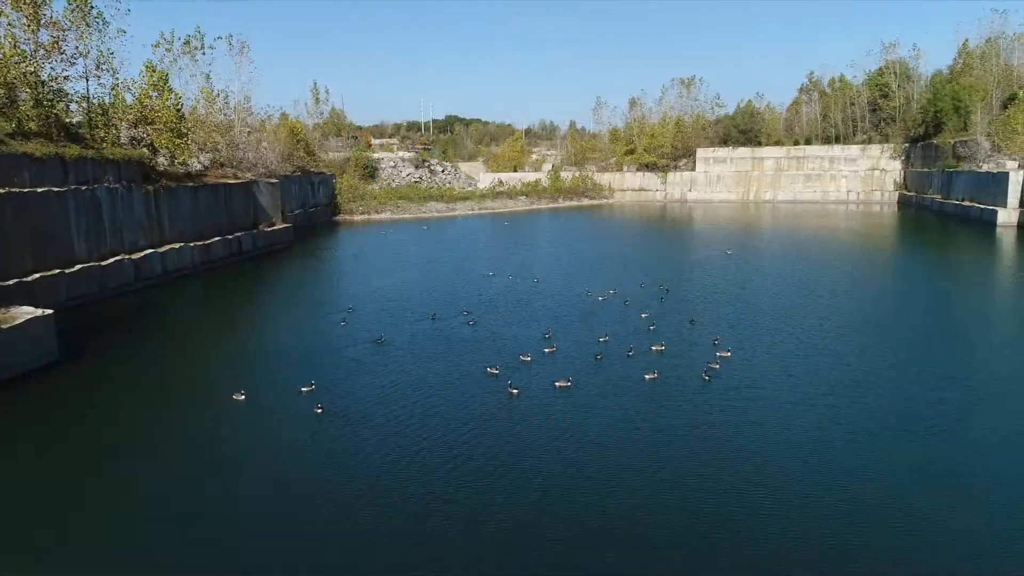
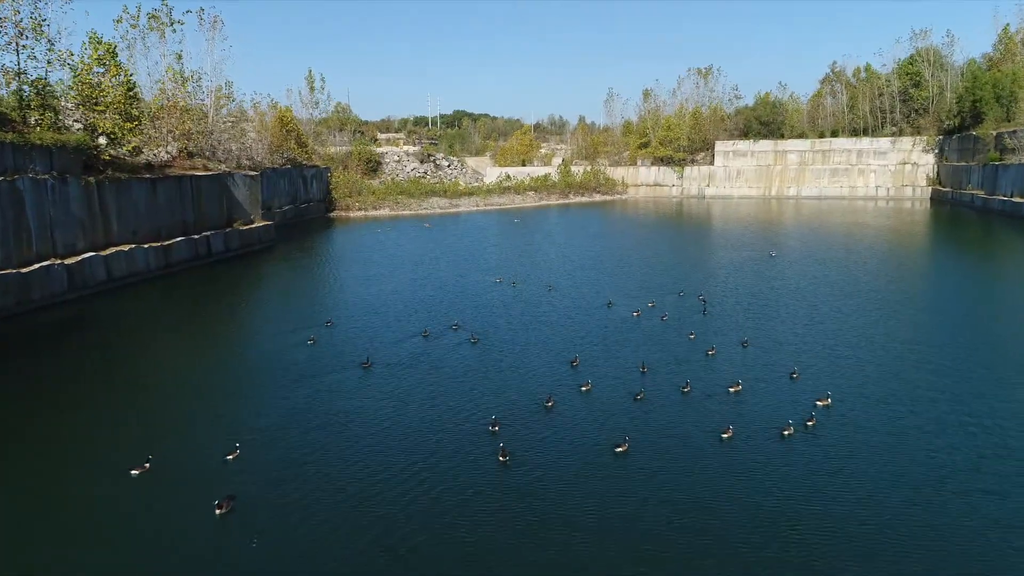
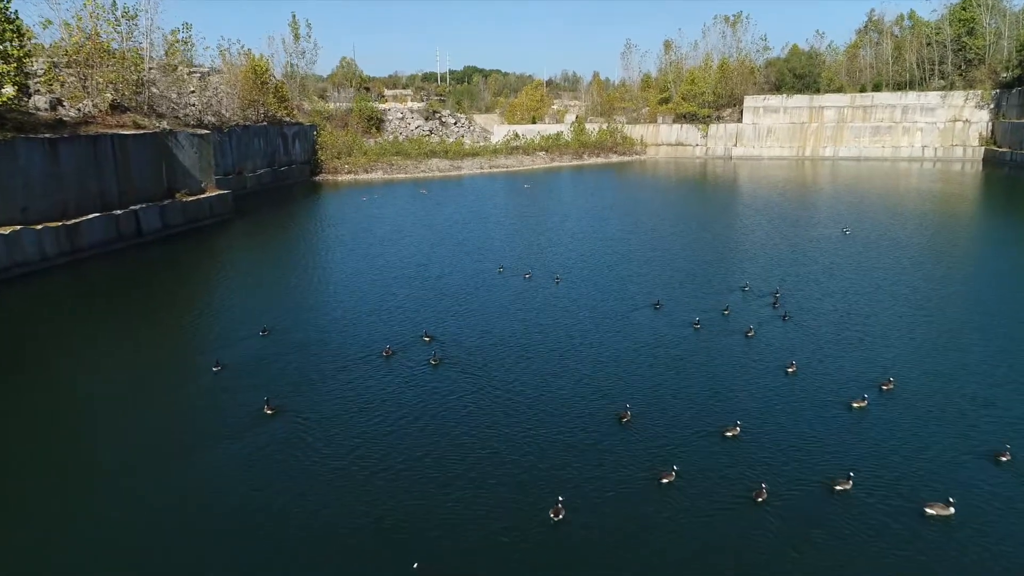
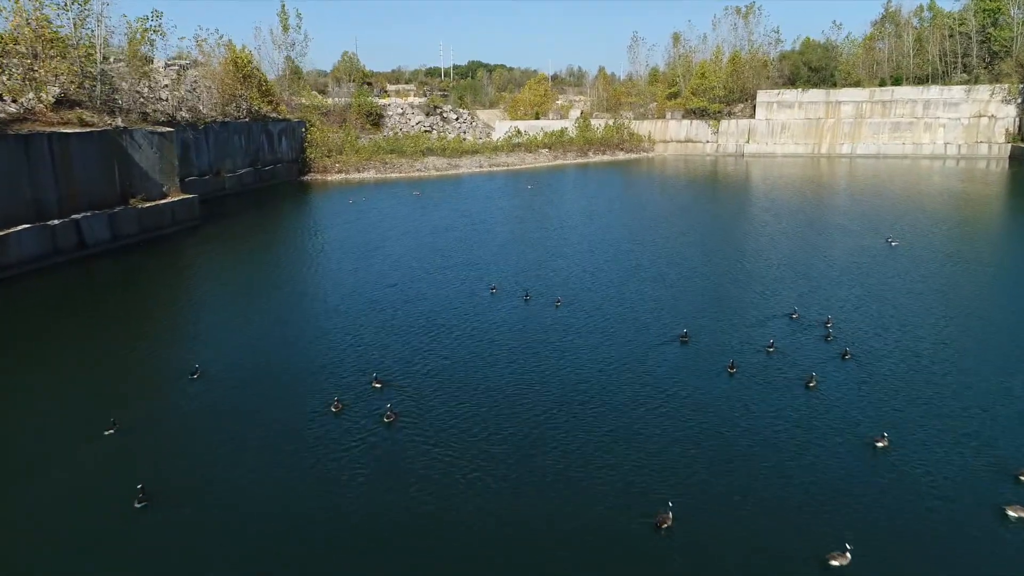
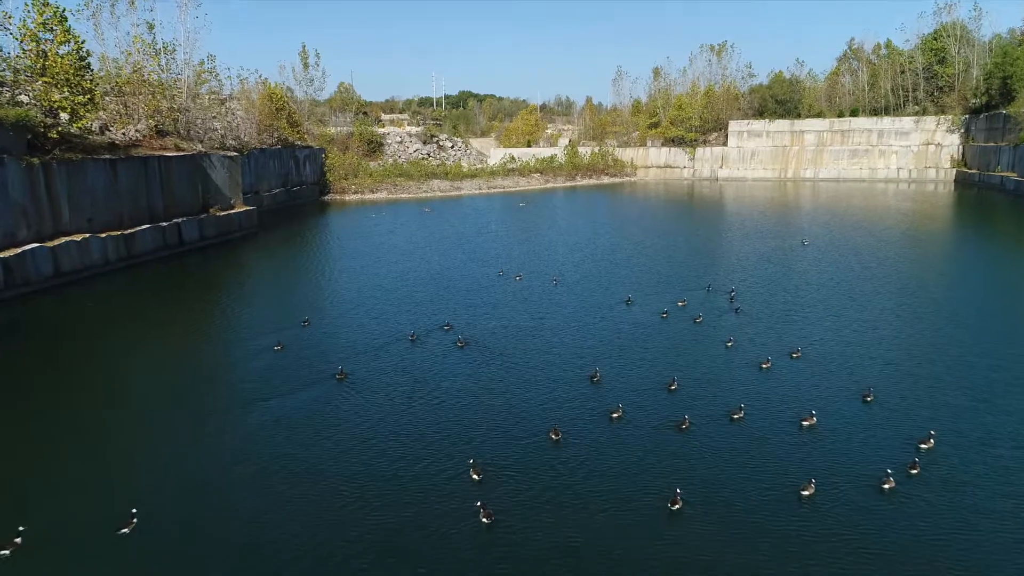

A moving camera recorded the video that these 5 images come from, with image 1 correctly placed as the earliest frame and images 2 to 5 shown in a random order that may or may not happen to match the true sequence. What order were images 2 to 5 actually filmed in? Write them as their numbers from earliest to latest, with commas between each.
2, 5, 3, 4
